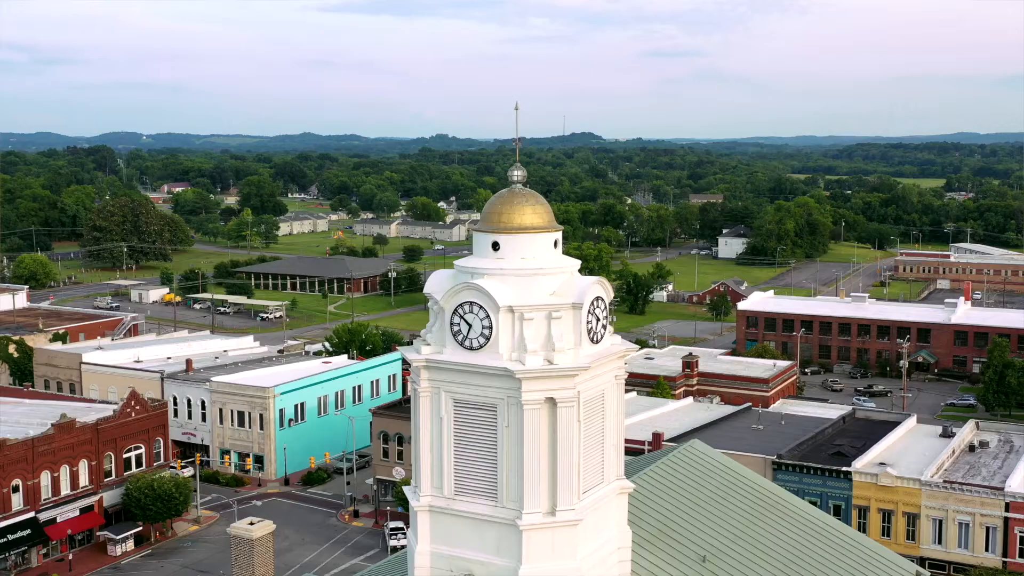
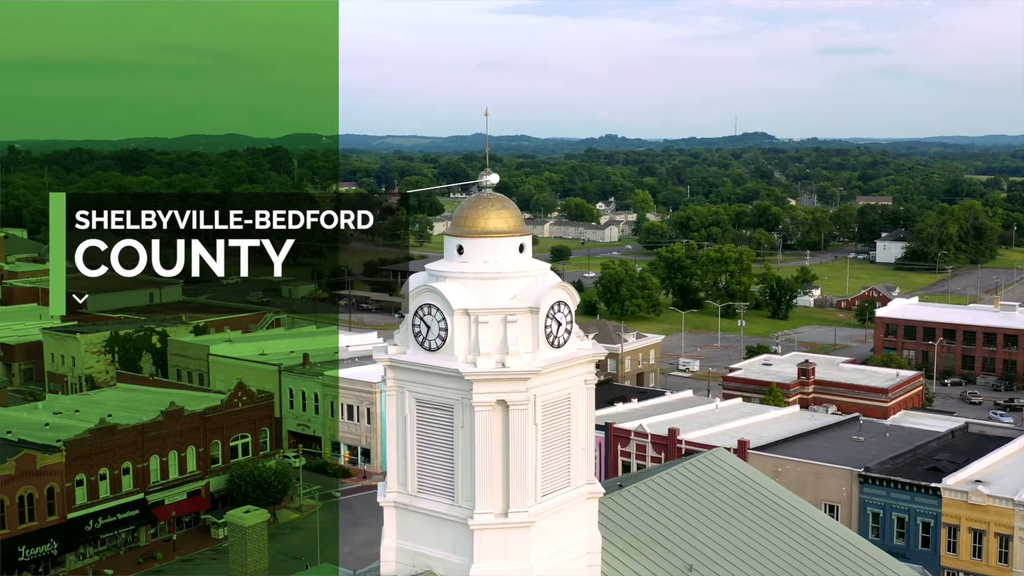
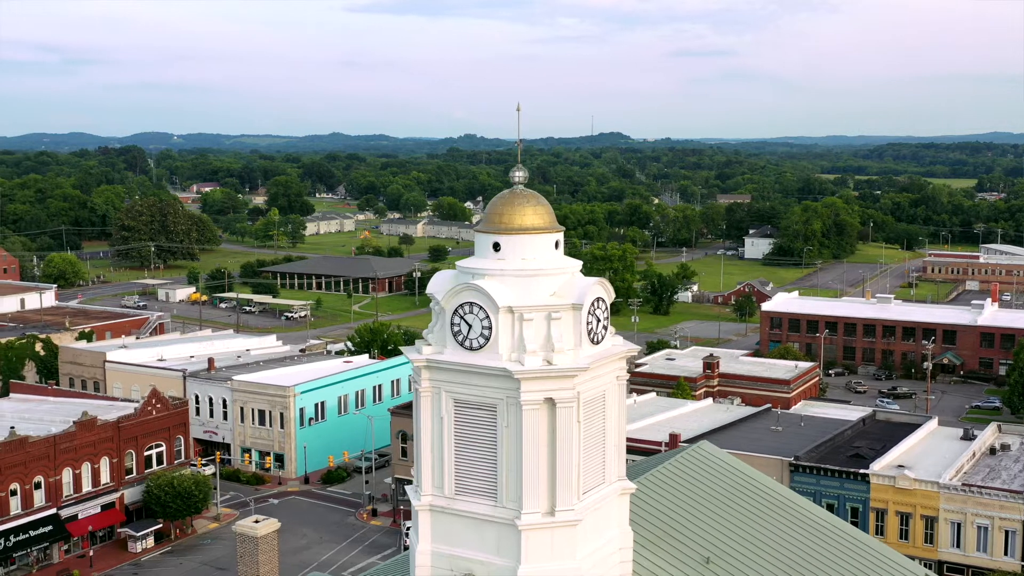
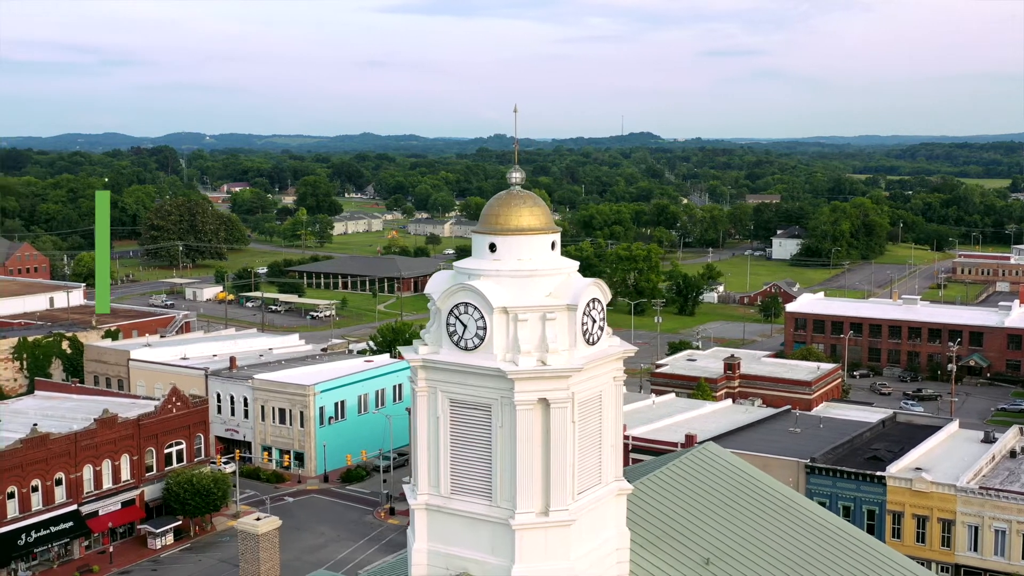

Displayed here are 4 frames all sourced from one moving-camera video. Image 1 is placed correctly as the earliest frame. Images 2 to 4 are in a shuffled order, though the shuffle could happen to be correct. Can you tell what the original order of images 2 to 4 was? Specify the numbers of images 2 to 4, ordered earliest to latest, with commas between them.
3, 4, 2
